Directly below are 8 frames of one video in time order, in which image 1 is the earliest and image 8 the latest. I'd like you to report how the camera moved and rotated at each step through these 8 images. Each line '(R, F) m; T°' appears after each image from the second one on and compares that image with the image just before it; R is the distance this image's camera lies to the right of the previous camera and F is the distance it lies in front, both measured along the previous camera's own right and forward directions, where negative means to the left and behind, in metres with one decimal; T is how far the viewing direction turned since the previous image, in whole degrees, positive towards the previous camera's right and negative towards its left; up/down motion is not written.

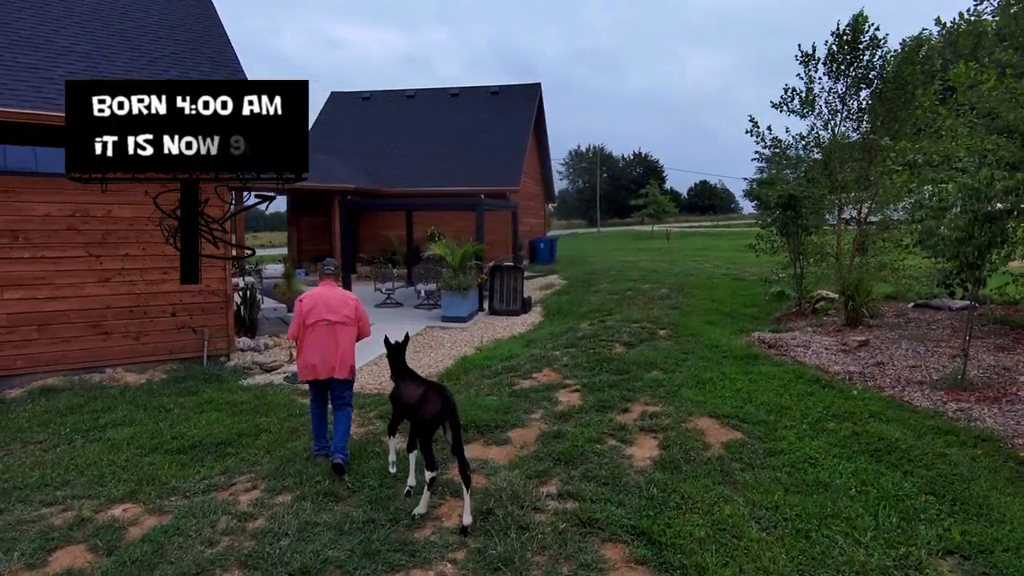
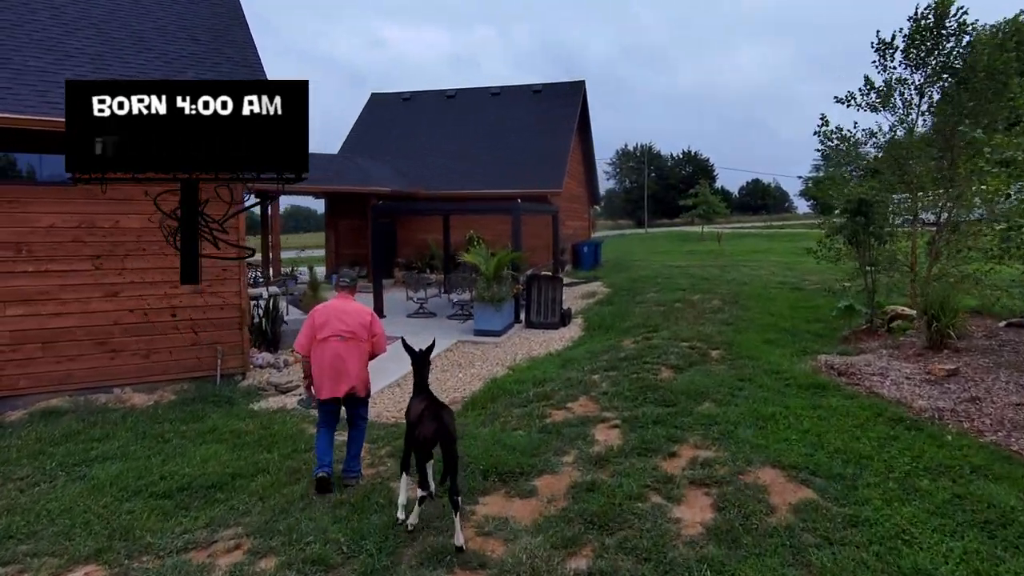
(+0.1, +0.7) m; -4°
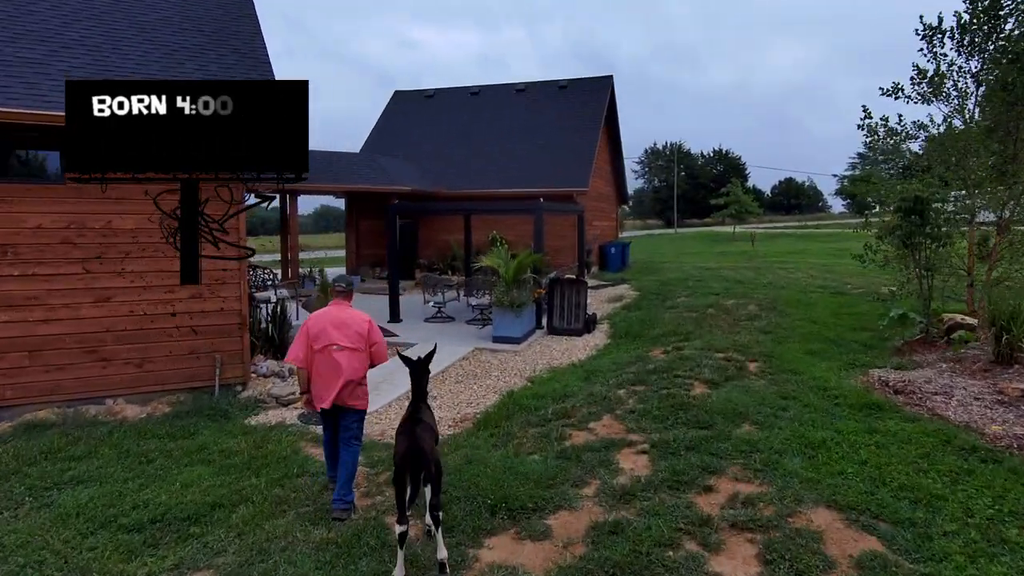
(+0.1, +0.6) m; -2°
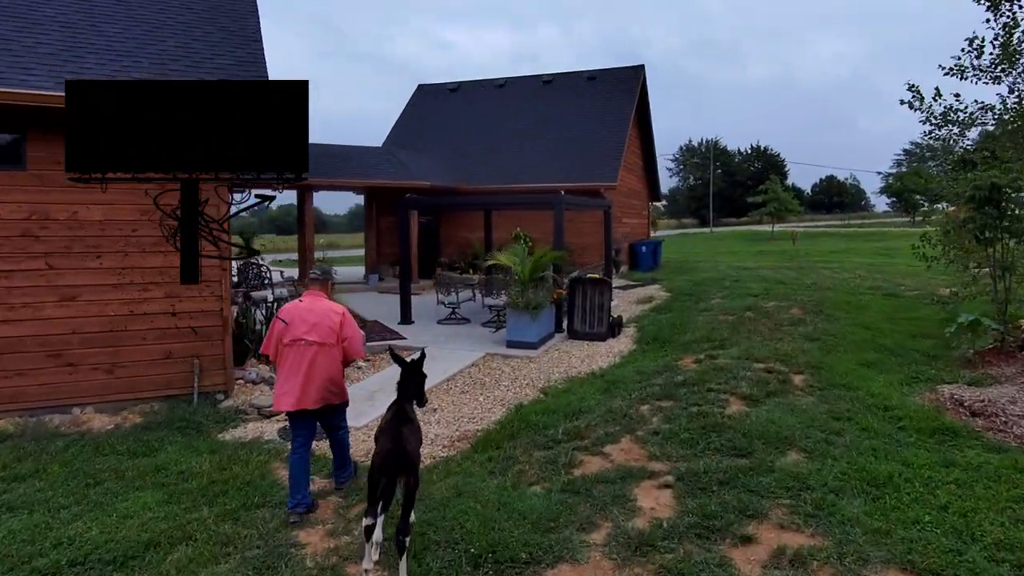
(+0.2, +0.8) m; -3°
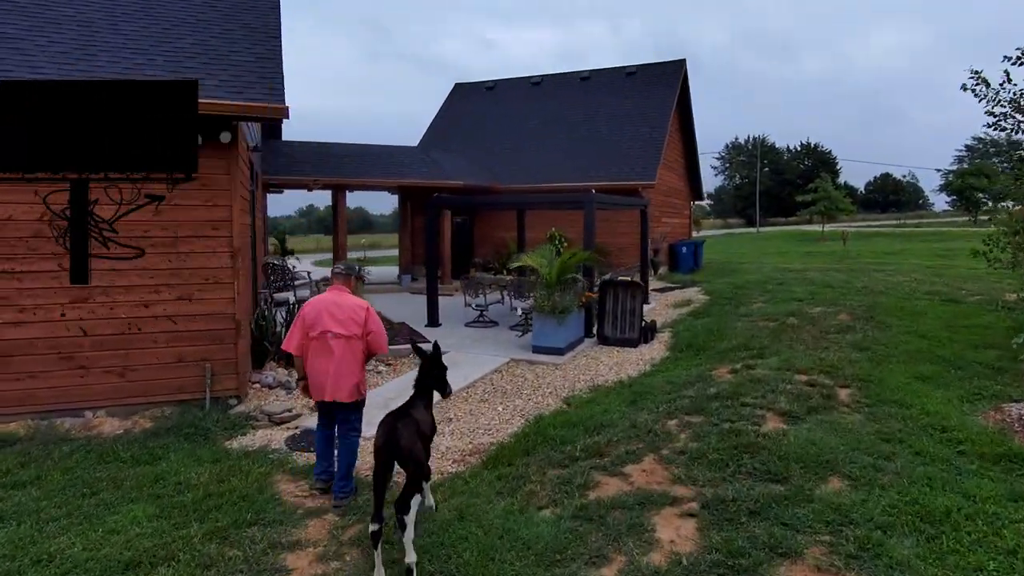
(+0.2, +0.3) m; -4°
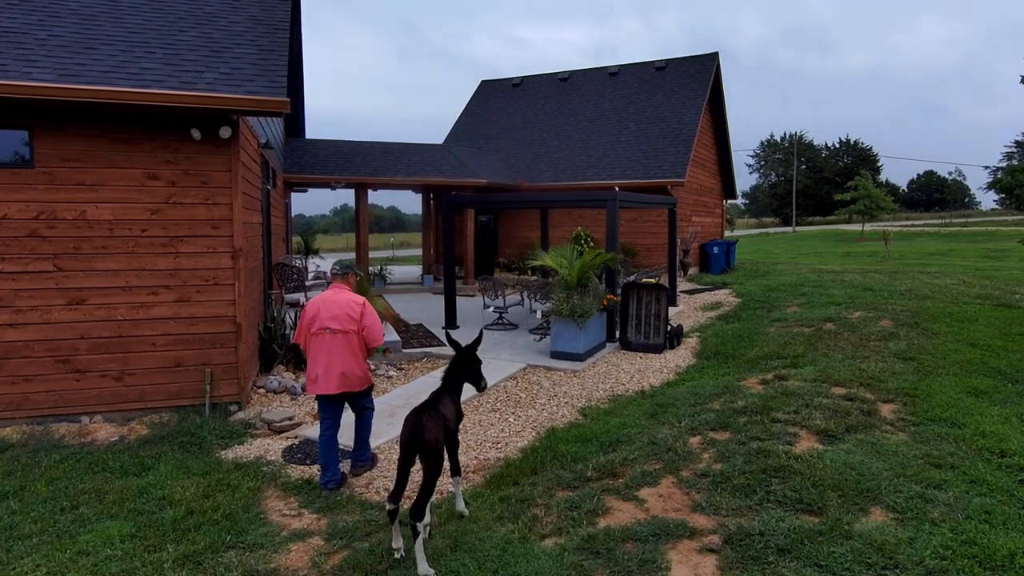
(+0.2, +0.4) m; -3°
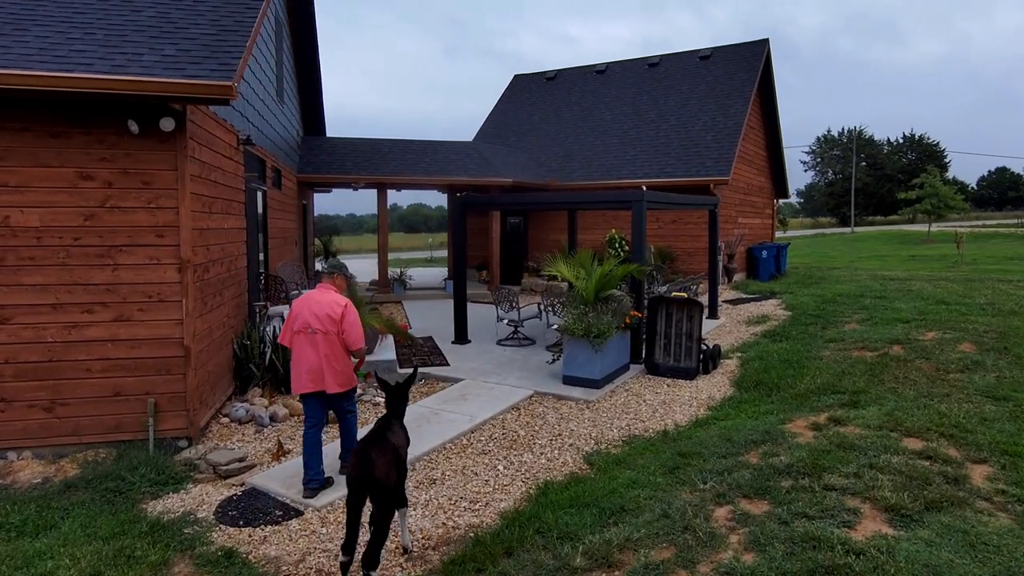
(+0.4, +1.0) m; -4°
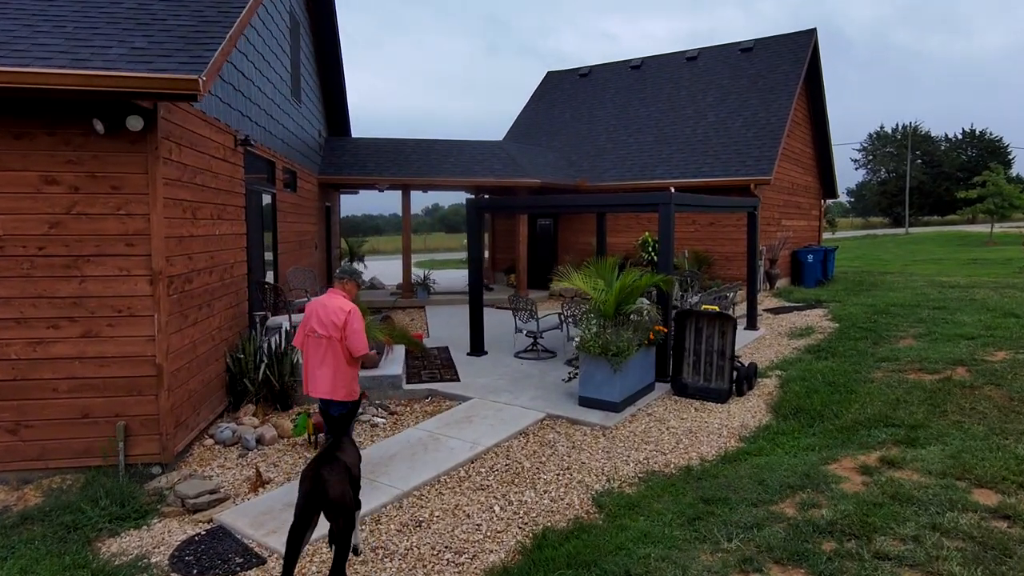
(+0.3, +0.6) m; -4°
